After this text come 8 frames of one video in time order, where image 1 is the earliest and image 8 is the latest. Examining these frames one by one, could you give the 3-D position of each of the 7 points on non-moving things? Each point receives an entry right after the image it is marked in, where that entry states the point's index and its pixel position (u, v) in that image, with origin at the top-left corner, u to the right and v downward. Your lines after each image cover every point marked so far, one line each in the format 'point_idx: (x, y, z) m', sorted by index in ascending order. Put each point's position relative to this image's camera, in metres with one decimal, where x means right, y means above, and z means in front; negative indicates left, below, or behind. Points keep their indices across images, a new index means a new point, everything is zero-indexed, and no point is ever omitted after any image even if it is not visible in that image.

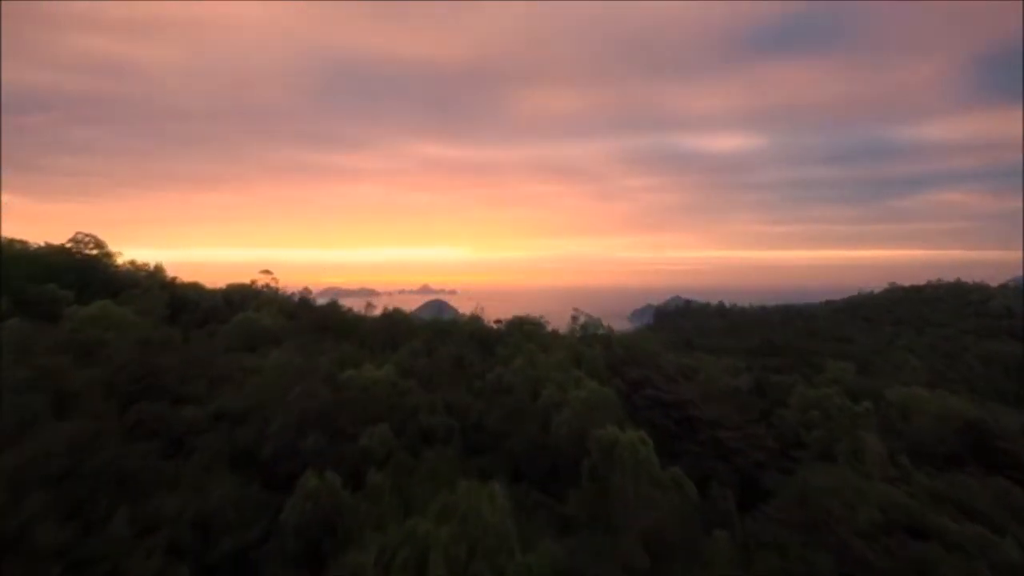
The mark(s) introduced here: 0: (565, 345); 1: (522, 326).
0: (+0.6, -0.7, +10.6) m
1: (+0.1, -0.5, +11.3) m
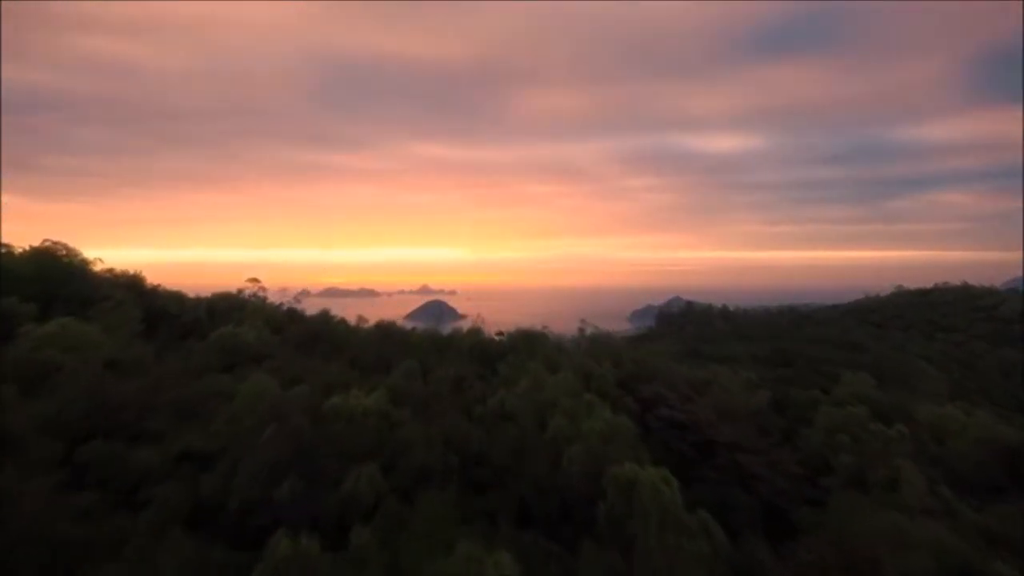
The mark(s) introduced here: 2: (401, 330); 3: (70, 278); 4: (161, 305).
0: (+0.6, -0.8, +9.8) m
1: (+0.2, -0.7, +10.5) m
2: (-1.3, -0.7, +11.5) m
3: (-4.9, +0.1, +10.2) m
4: (-4.1, -0.2, +10.6) m
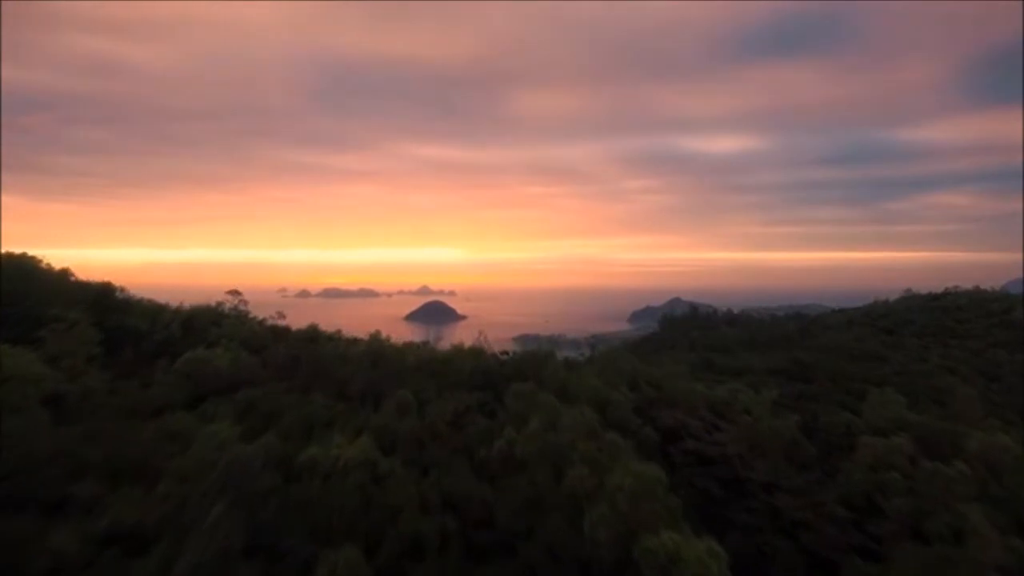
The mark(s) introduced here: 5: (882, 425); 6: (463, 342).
0: (+0.7, -1.0, +8.8) m
1: (+0.2, -0.8, +9.5) m
2: (-1.3, -0.8, +10.5) m
3: (-4.9, 0.0, +9.1) m
4: (-4.0, -0.3, +9.6) m
5: (+4.3, -1.6, +10.5) m
6: (-0.7, -0.9, +12.9) m
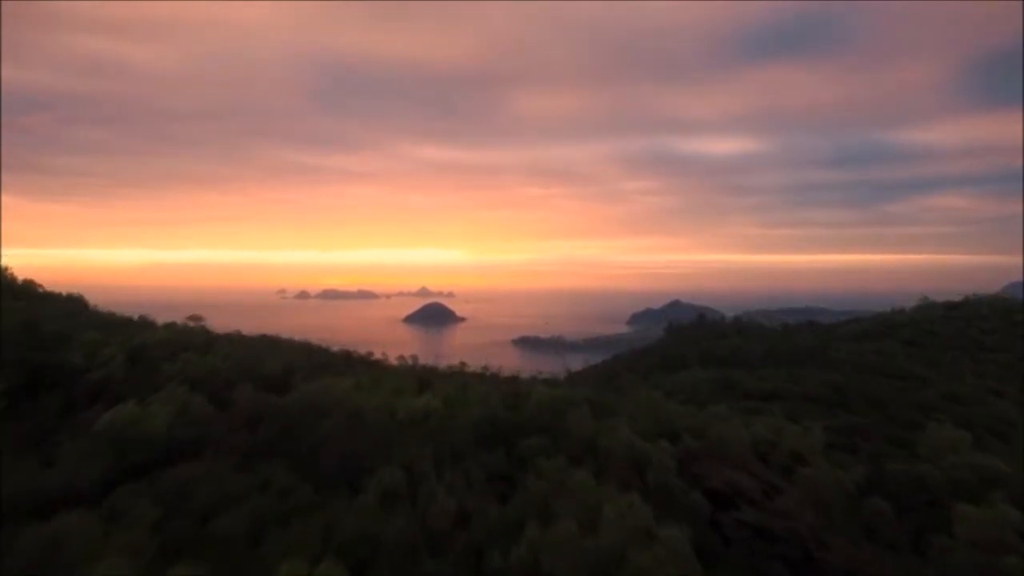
0: (+0.8, -1.2, +7.1) m
1: (+0.4, -1.1, +7.8) m
2: (-1.2, -1.1, +8.8) m
3: (-4.7, -0.3, +7.5) m
4: (-3.9, -0.6, +7.9) m
5: (+4.4, -1.9, +8.9) m
6: (-0.6, -1.1, +11.2) m
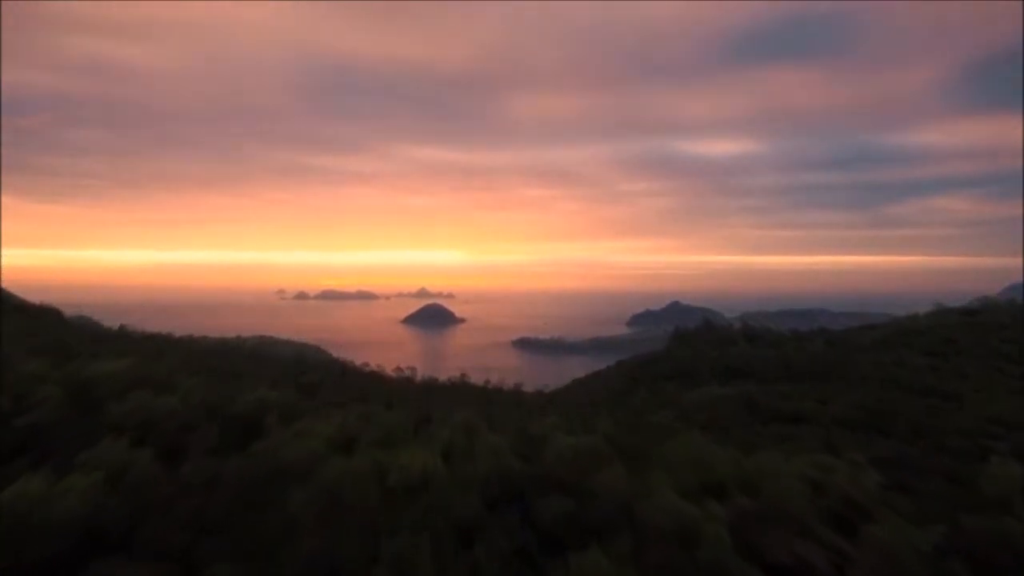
0: (+0.9, -1.4, +5.8) m
1: (+0.5, -1.3, +6.5) m
2: (-1.0, -1.3, +7.4) m
3: (-4.6, -0.5, +6.1) m
4: (-3.8, -0.8, +6.5) m
5: (+4.5, -2.1, +7.5) m
6: (-0.4, -1.3, +9.8) m
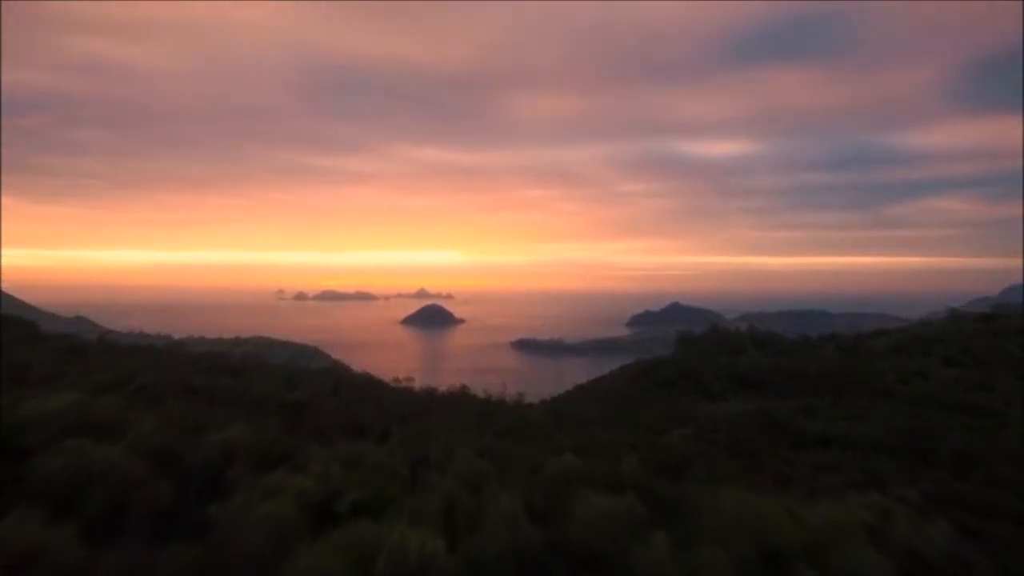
0: (+1.0, -1.6, +4.5) m
1: (+0.6, -1.5, +5.2) m
2: (-0.9, -1.4, +6.2) m
3: (-4.5, -0.6, +4.9) m
4: (-3.7, -1.0, +5.3) m
5: (+4.6, -2.2, +6.3) m
6: (-0.3, -1.5, +8.6) m
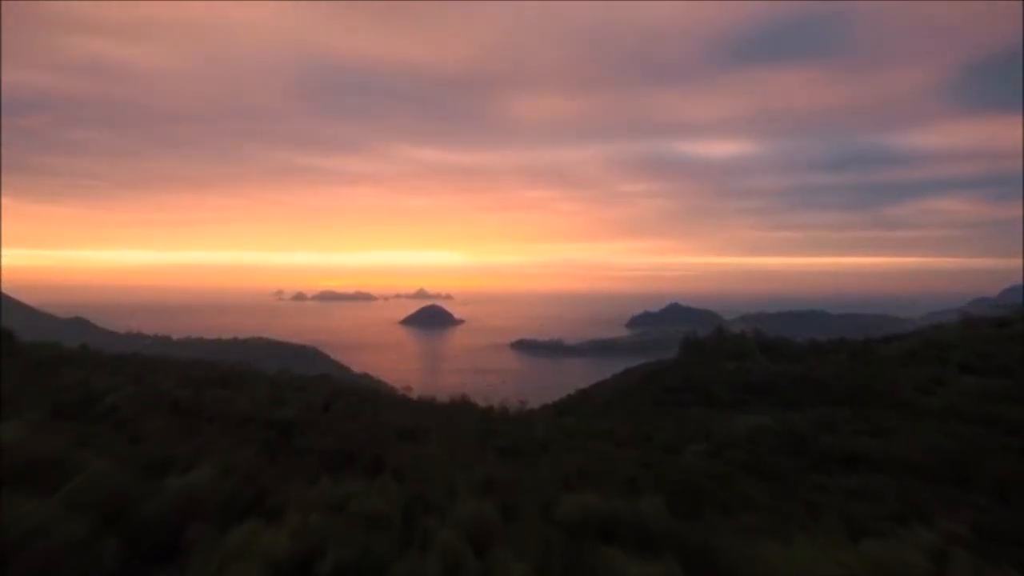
0: (+1.1, -1.7, +3.5) m
1: (+0.6, -1.6, +4.2) m
2: (-0.9, -1.6, +5.1) m
3: (-4.5, -0.8, +3.8) m
4: (-3.6, -1.1, +4.2) m
5: (+4.7, -2.4, +5.2) m
6: (-0.3, -1.6, +7.5) m
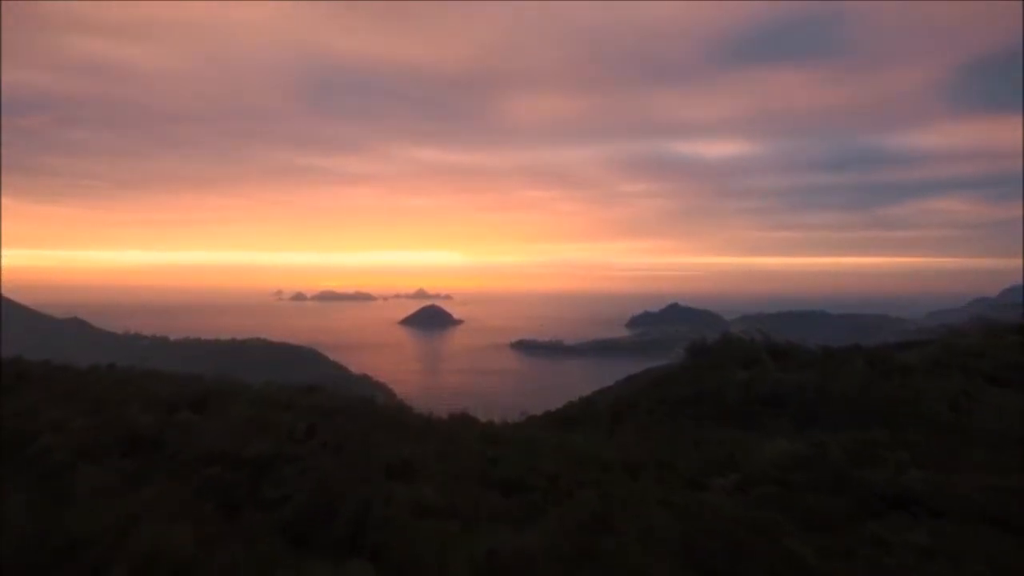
0: (+1.2, -1.9, +2.0) m
1: (+0.7, -1.8, +2.7) m
2: (-0.8, -1.8, +3.7) m
3: (-4.4, -1.0, +2.4) m
4: (-3.5, -1.3, +2.8) m
5: (+4.8, -2.6, +3.8) m
6: (-0.2, -1.8, +6.1) m
